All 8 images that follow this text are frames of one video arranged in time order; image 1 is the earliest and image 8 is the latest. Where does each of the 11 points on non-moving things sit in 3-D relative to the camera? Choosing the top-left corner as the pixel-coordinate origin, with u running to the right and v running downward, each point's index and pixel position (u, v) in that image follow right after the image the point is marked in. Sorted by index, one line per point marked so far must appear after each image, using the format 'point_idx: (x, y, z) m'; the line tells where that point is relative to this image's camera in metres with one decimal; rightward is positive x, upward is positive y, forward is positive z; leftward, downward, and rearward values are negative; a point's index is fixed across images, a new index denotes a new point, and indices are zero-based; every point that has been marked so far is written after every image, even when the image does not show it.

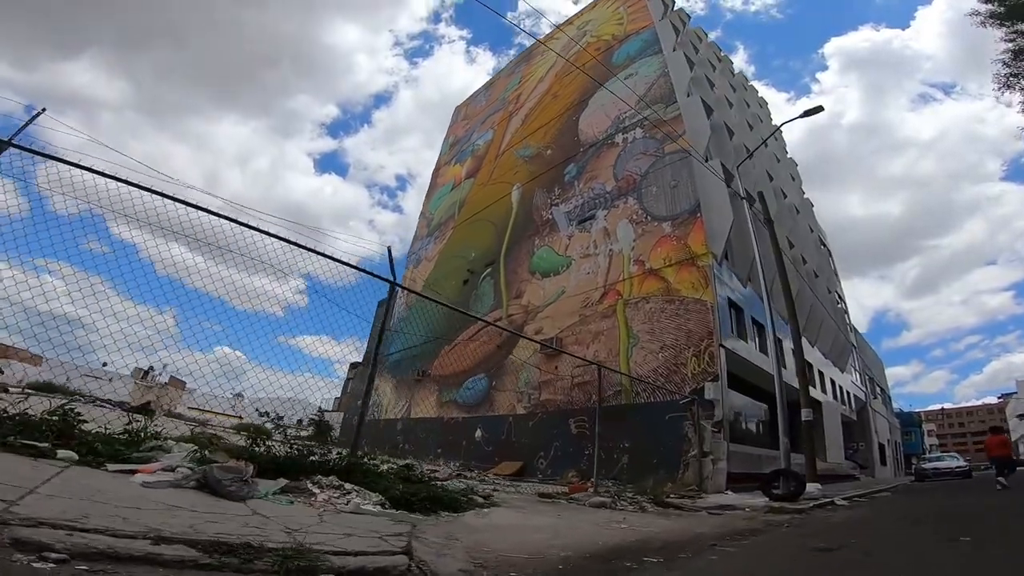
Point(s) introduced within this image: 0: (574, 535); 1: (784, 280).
0: (+0.5, -1.9, +3.8) m
1: (+6.8, +0.2, +12.6) m
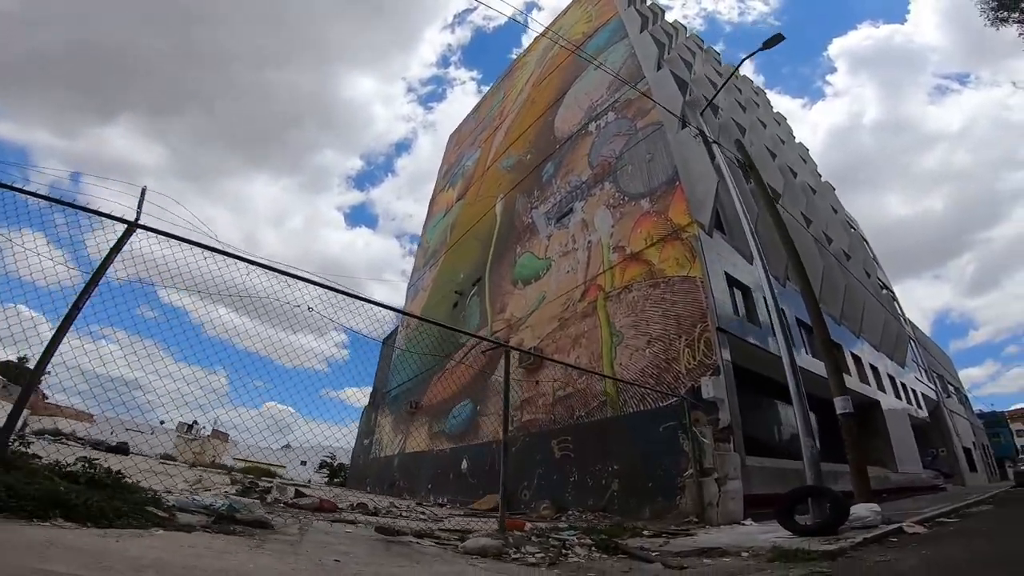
0: (-1.0, -1.2, +1.6) m
1: (+5.7, +0.9, +10.1) m
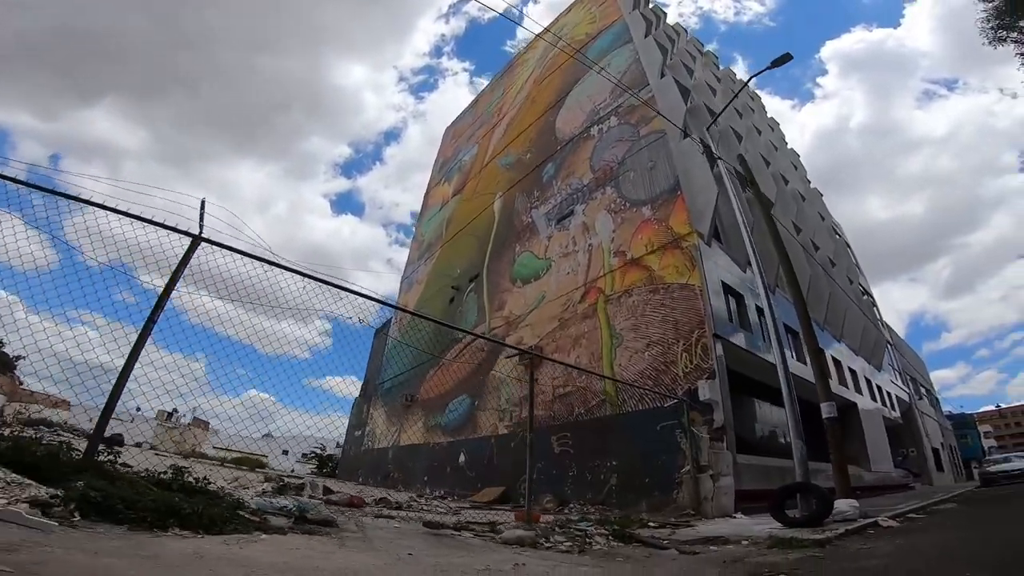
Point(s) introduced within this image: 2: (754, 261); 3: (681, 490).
0: (-0.7, -1.3, +2.1) m
1: (+5.9, +0.7, +10.7) m
2: (+4.9, +0.5, +10.4) m
3: (+2.8, -3.3, +8.2) m
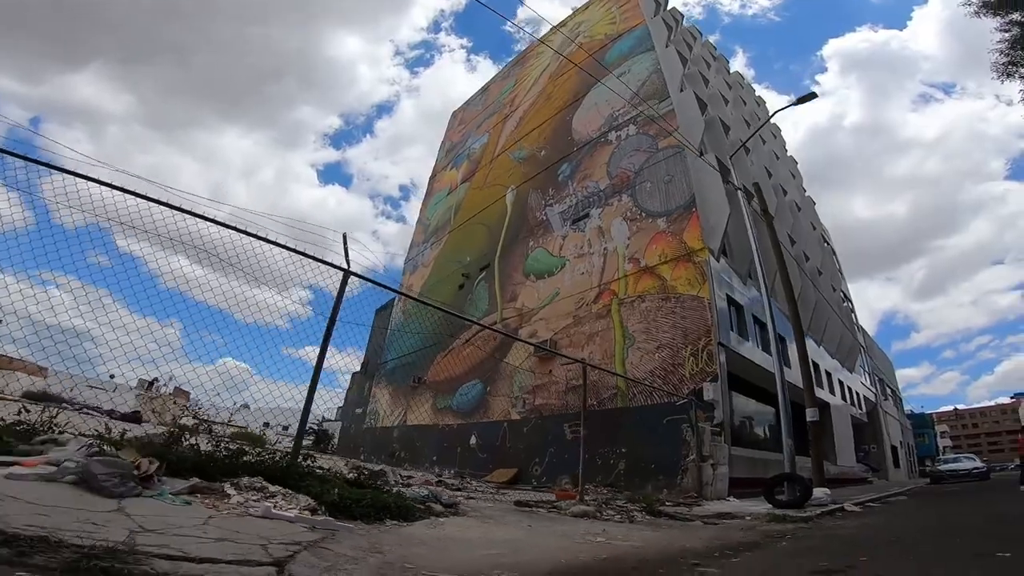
0: (+0.2, -1.7, +3.3) m
1: (+6.6, +0.3, +12.0) m
2: (+5.6, +0.2, +11.7) m
3: (+3.3, -3.6, +9.7) m
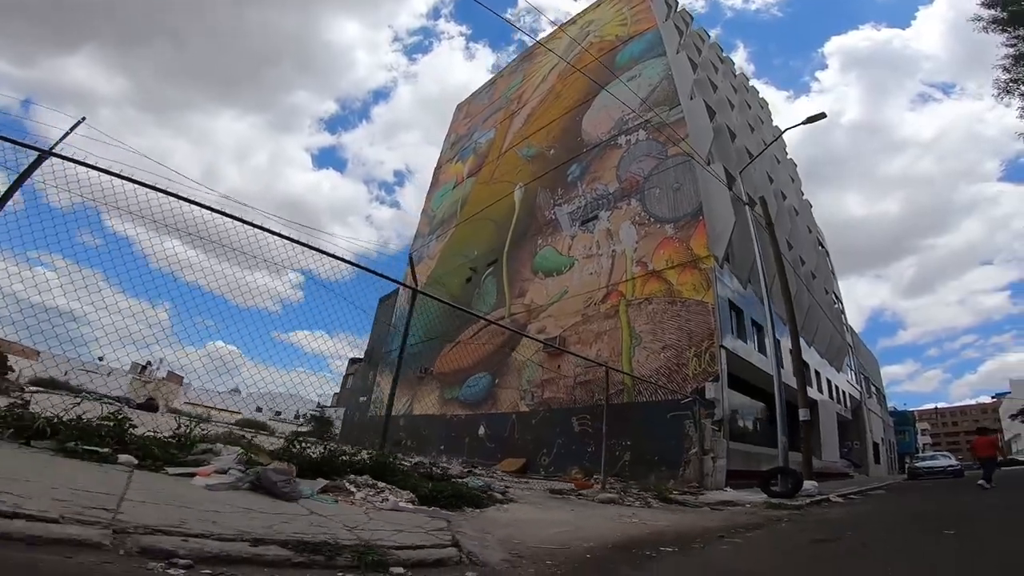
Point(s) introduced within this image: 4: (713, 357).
0: (+0.6, -1.9, +4.1) m
1: (+7.0, +0.1, +12.9) m
2: (+6.0, +0.1, +12.5) m
3: (+3.7, -3.7, +10.6) m
4: (+4.5, -1.6, +11.4) m
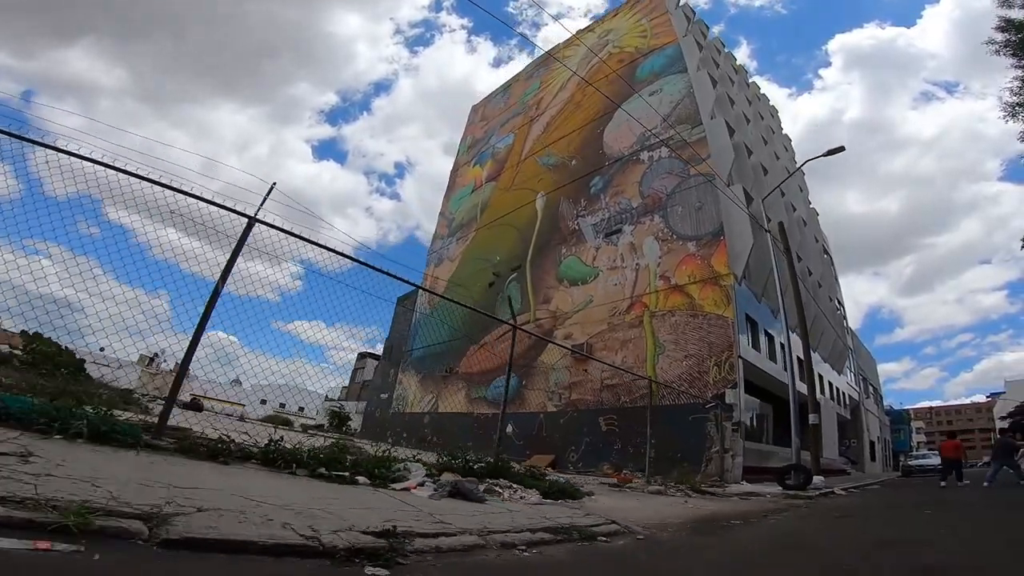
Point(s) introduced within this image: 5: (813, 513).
0: (+1.6, -2.4, +5.4) m
1: (+8.0, -0.3, +14.2) m
2: (+7.0, -0.3, +13.9) m
3: (+4.6, -4.1, +11.9) m
4: (+5.5, -2.0, +12.8) m
5: (+3.6, -2.7, +6.0) m
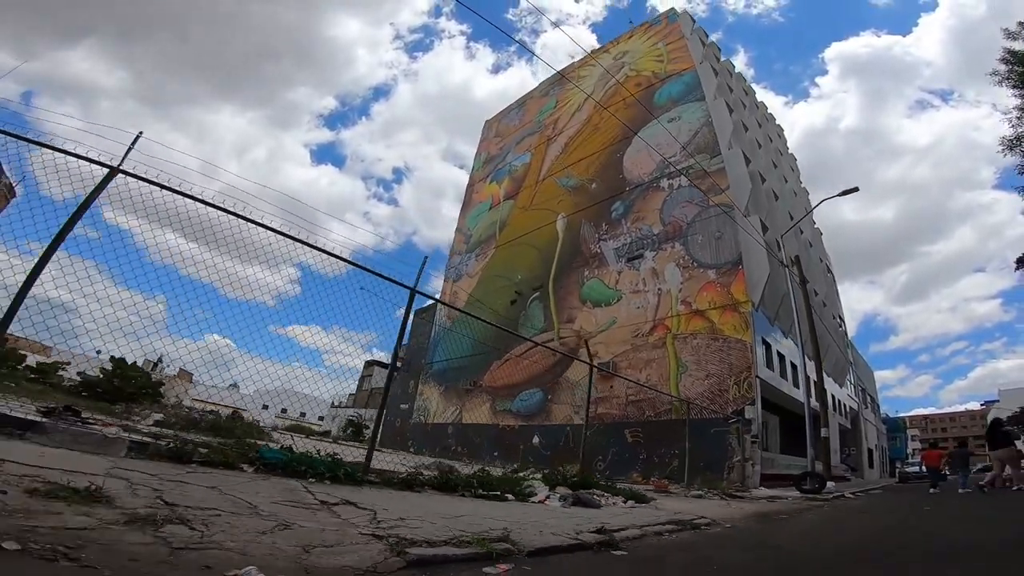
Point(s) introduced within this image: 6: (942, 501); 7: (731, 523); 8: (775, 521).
0: (+2.8, -3.0, +6.8) m
1: (+9.1, -1.1, +15.7) m
2: (+8.1, -1.1, +15.3) m
3: (+5.8, -4.9, +13.3) m
4: (+6.6, -2.7, +14.2) m
5: (+4.8, -3.4, +7.5) m
6: (+7.9, -4.1, +9.5) m
7: (+2.2, -2.3, +5.0) m
8: (+2.8, -2.5, +5.3) m
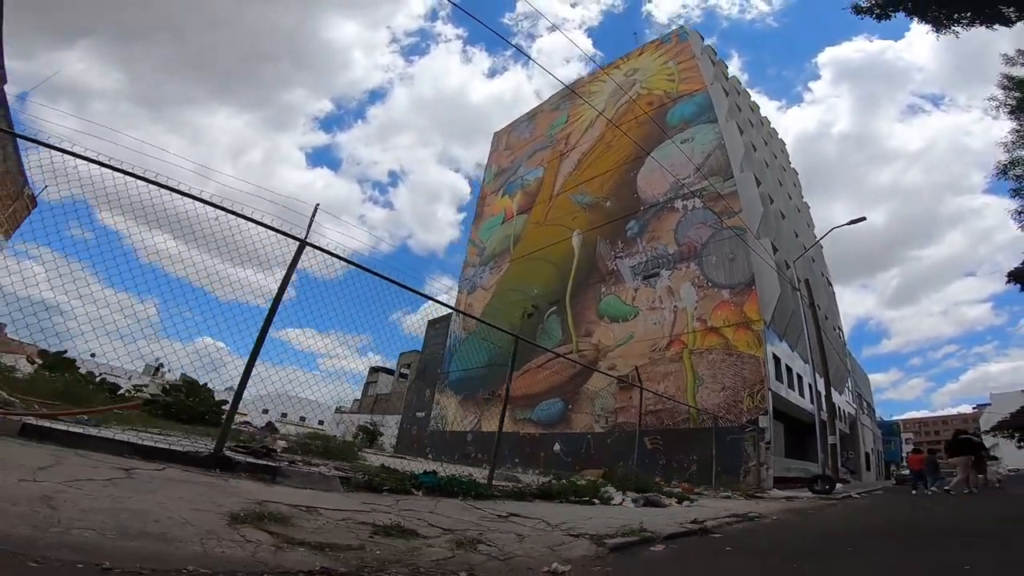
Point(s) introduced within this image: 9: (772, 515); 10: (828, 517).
0: (+3.9, -3.6, +8.2) m
1: (+10.1, -1.7, +17.1) m
2: (+9.2, -1.8, +16.8) m
3: (+6.8, -5.5, +14.7) m
4: (+7.7, -3.4, +15.7) m
5: (+5.9, -4.0, +8.9) m
6: (+9.0, -4.7, +10.9) m
7: (+3.3, -2.9, +6.4) m
8: (+3.9, -3.1, +6.7) m
9: (+3.3, -2.9, +6.5) m
10: (+4.2, -3.1, +6.7) m
